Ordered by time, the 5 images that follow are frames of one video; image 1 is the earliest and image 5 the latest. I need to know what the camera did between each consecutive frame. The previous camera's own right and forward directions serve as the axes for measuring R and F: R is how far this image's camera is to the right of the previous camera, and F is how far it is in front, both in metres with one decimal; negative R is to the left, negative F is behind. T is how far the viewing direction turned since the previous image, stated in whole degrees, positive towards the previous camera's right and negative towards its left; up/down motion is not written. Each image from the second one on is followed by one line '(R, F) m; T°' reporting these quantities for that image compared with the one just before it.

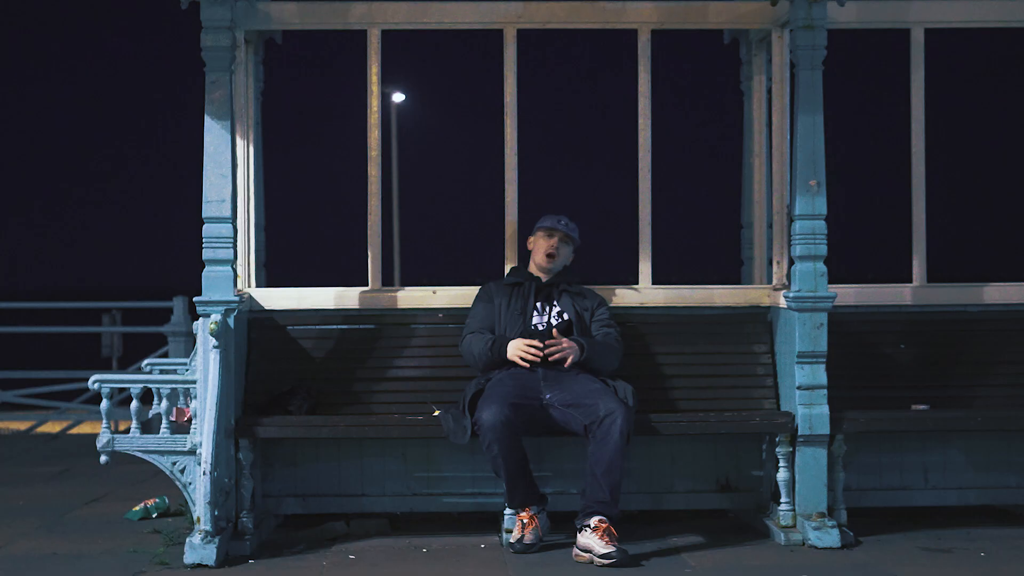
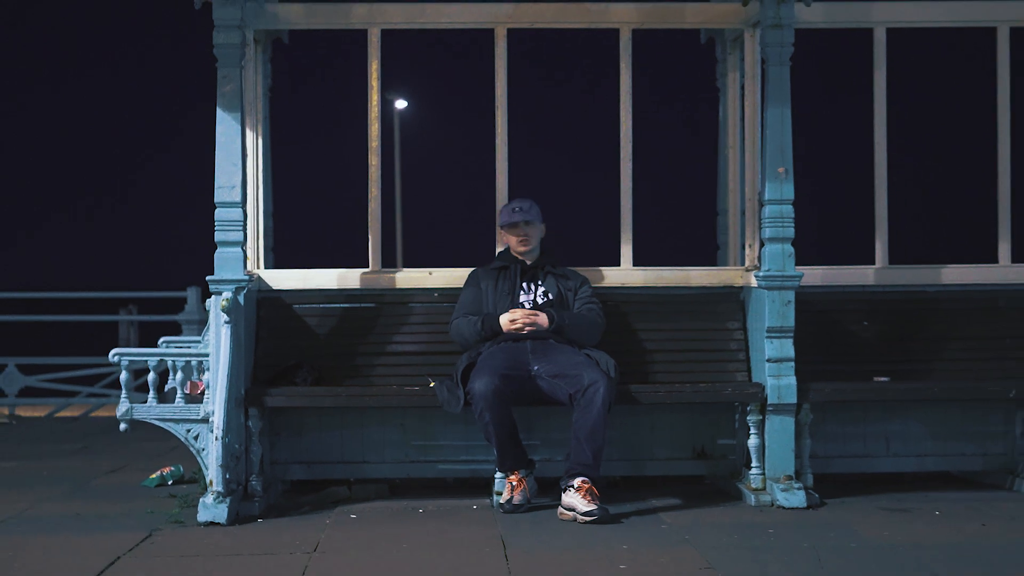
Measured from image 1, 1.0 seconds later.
(+0.1, -0.4) m; 0°
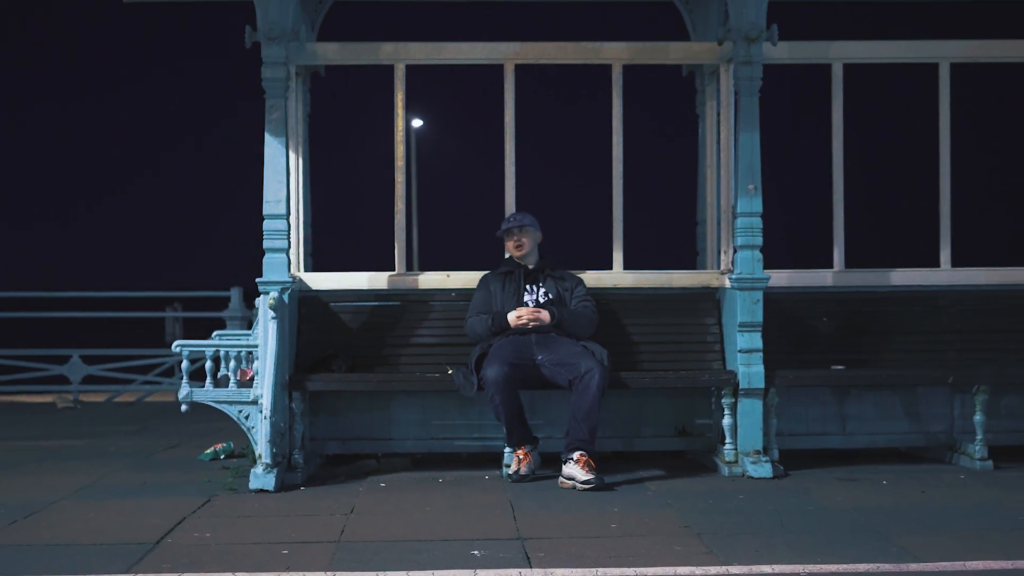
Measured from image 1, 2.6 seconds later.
(0.0, -1.0) m; 0°
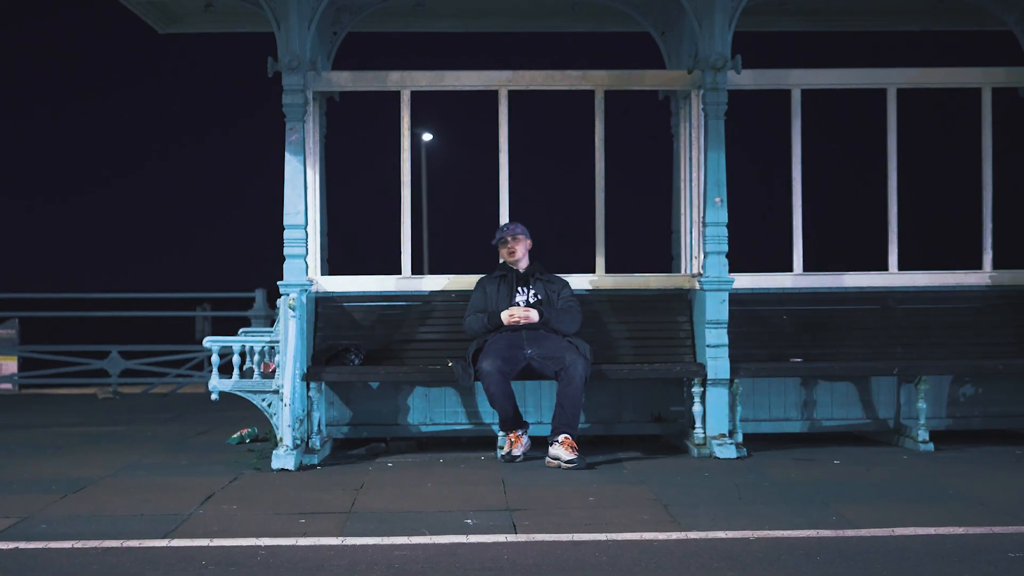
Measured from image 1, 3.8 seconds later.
(+0.2, -0.9) m; -1°
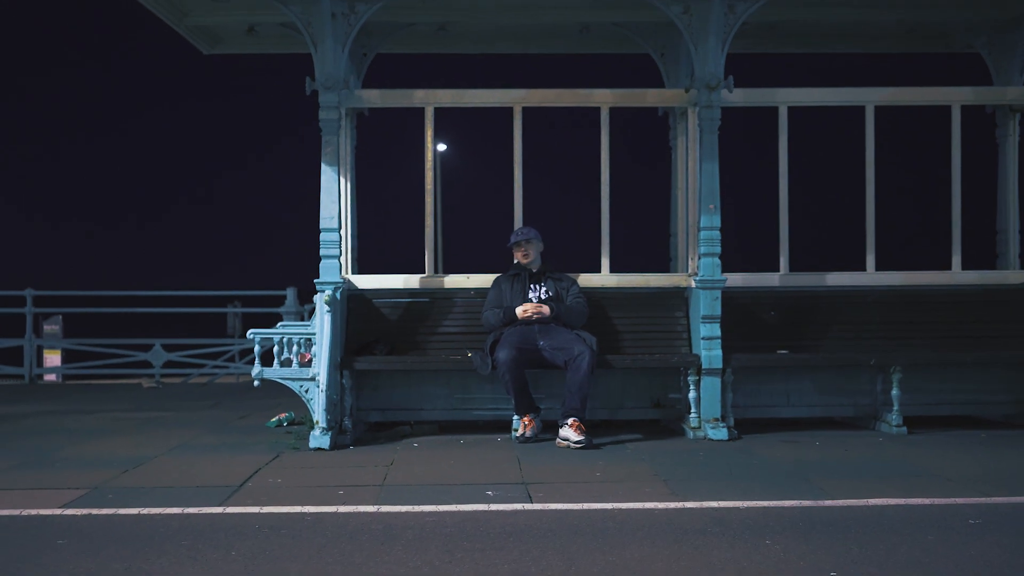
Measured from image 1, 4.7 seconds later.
(-0.1, -0.9) m; 0°
